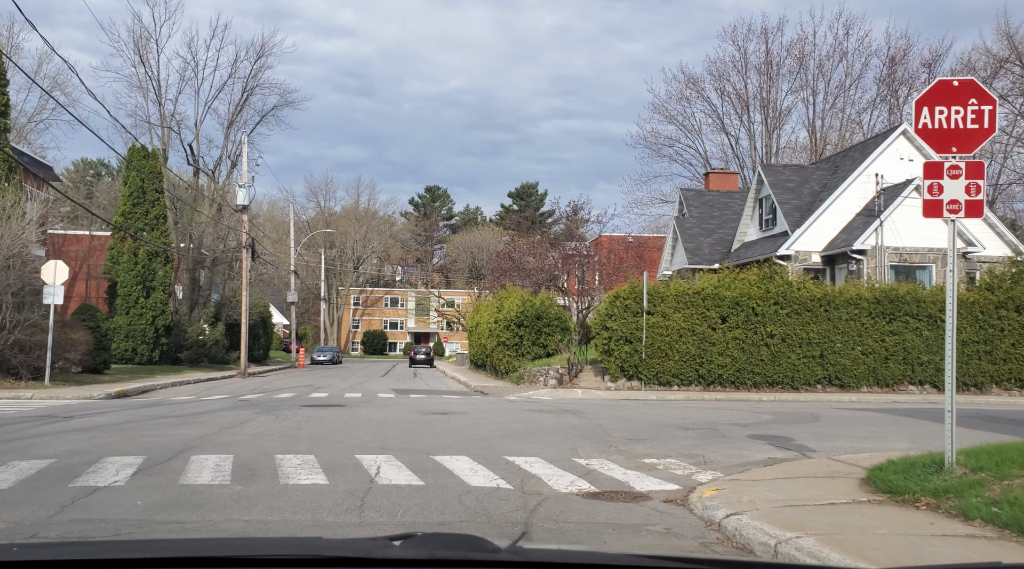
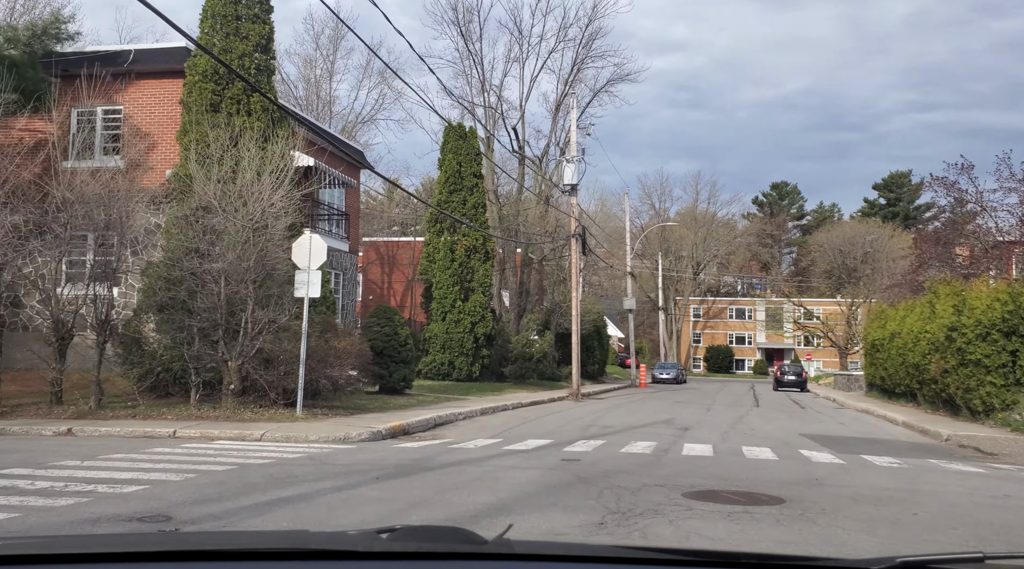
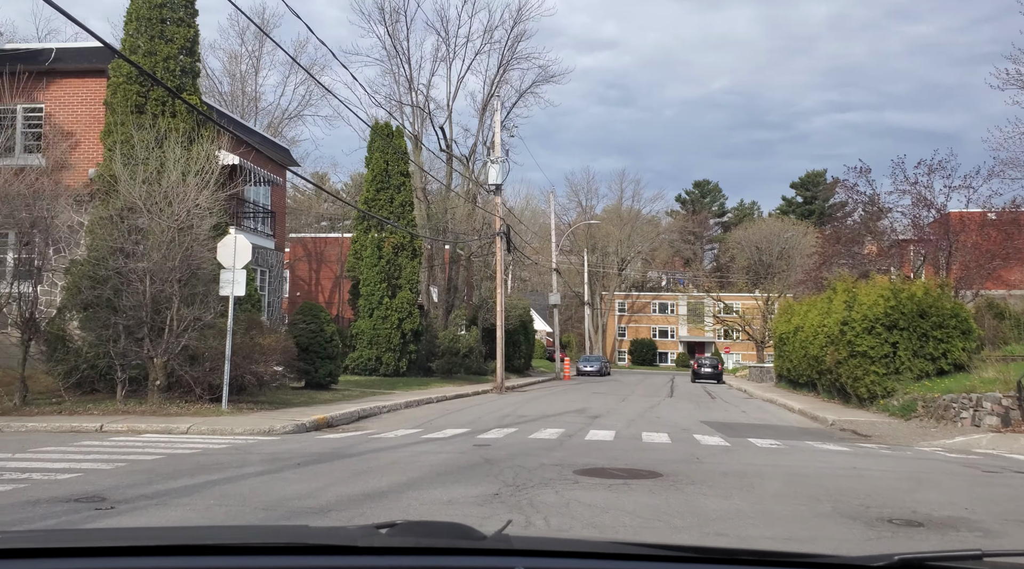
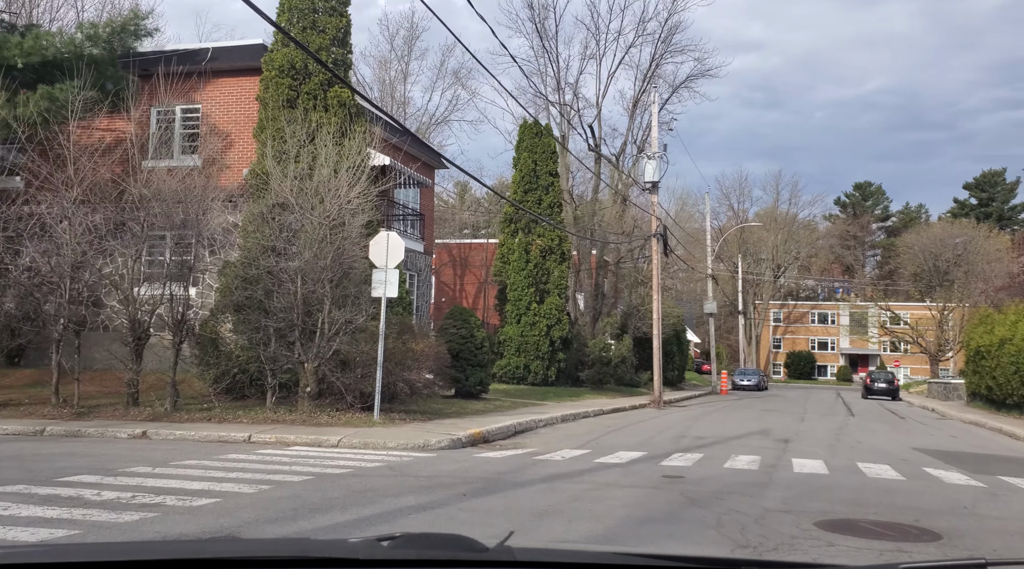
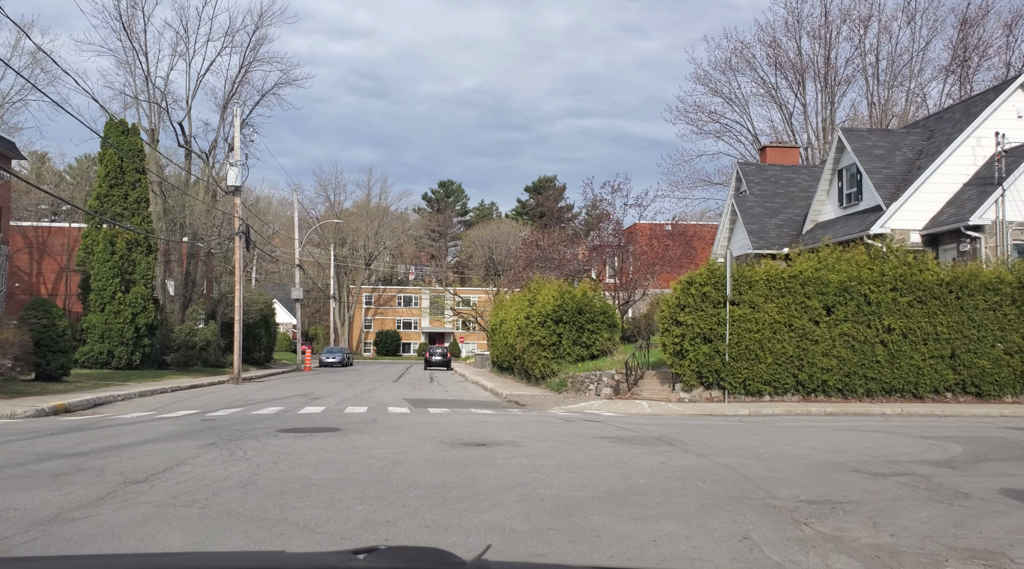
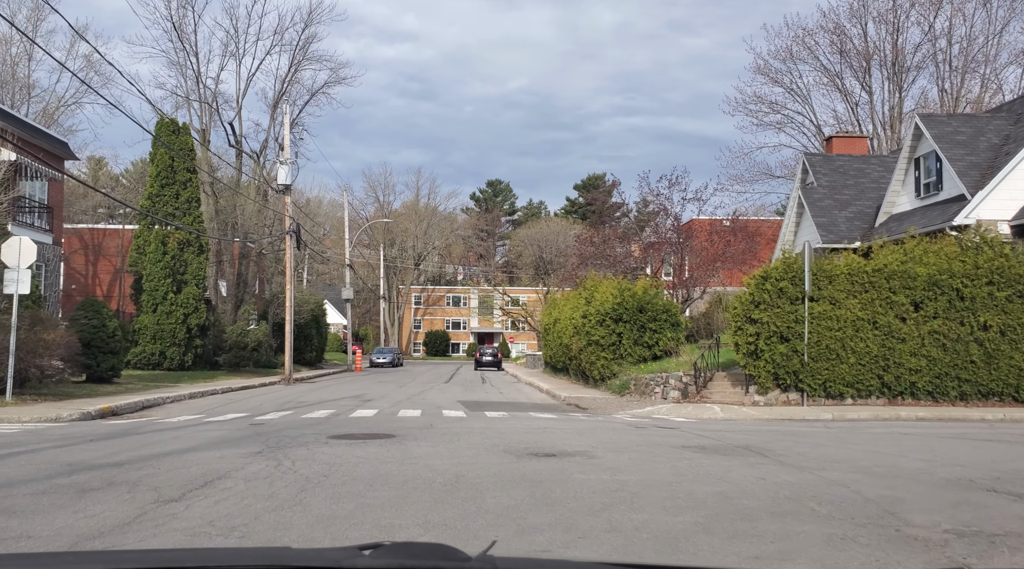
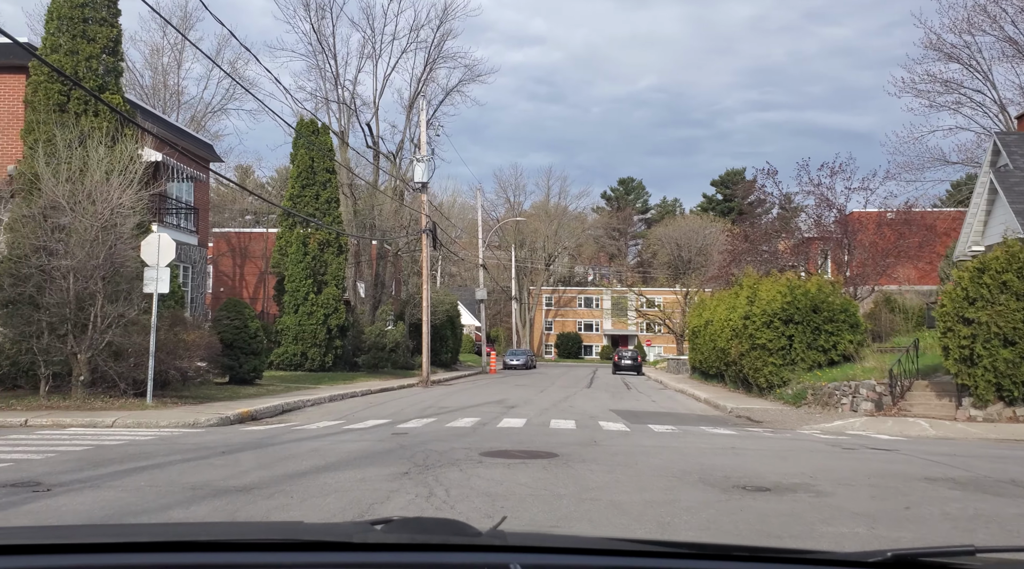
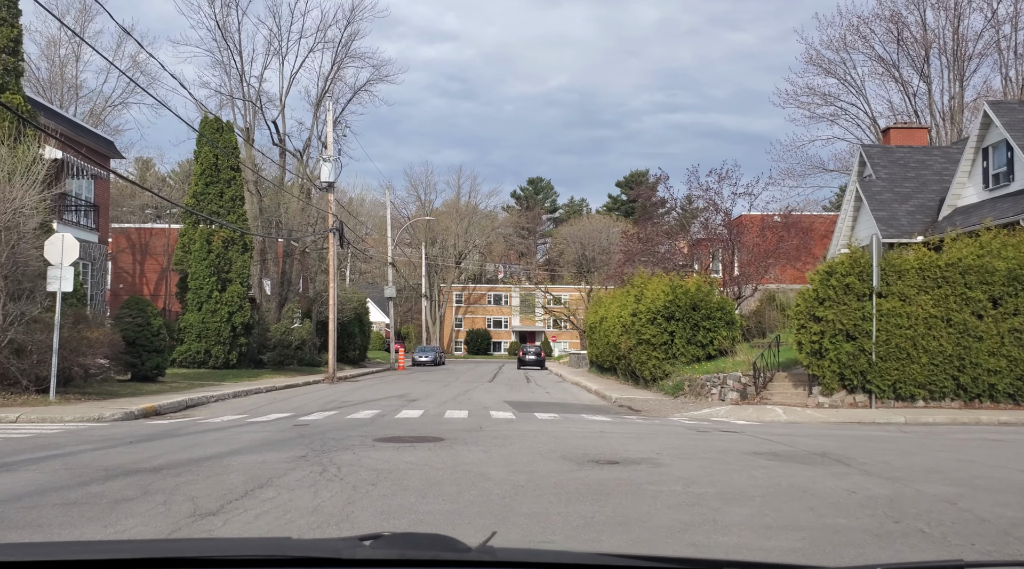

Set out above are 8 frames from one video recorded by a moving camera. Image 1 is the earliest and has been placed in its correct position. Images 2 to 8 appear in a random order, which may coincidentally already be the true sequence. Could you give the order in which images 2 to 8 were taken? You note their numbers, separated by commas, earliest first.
5, 6, 8, 7, 3, 2, 4
